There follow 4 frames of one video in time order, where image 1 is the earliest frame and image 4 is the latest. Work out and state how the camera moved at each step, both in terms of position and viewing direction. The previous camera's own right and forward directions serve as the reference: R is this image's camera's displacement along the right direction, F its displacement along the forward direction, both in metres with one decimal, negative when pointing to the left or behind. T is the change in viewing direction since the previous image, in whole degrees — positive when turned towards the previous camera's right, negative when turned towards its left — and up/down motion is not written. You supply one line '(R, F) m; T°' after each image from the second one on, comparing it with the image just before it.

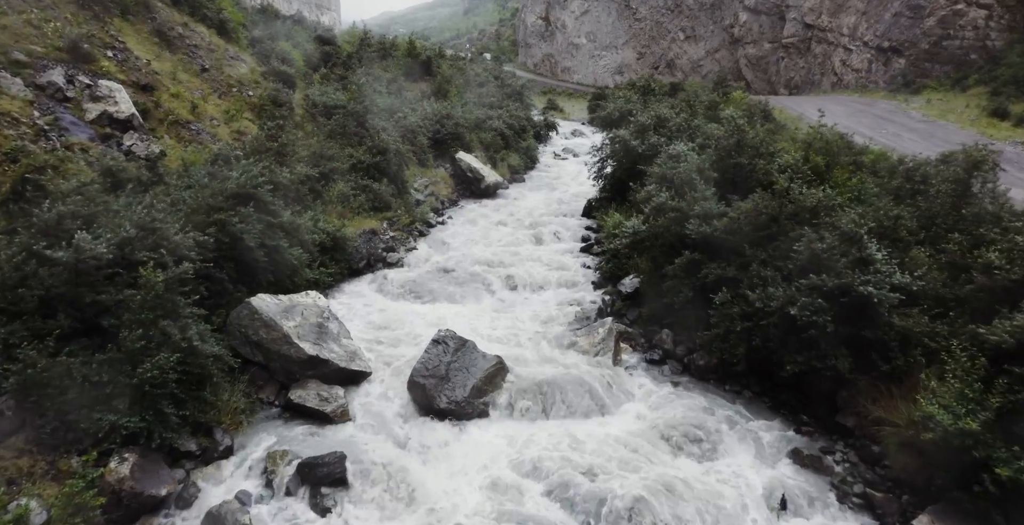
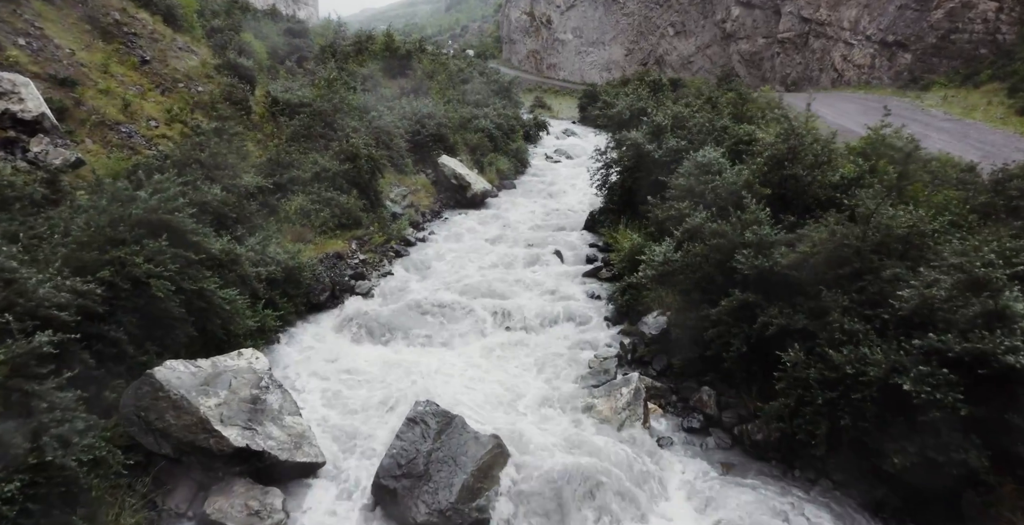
(-0.2, +2.7) m; +2°
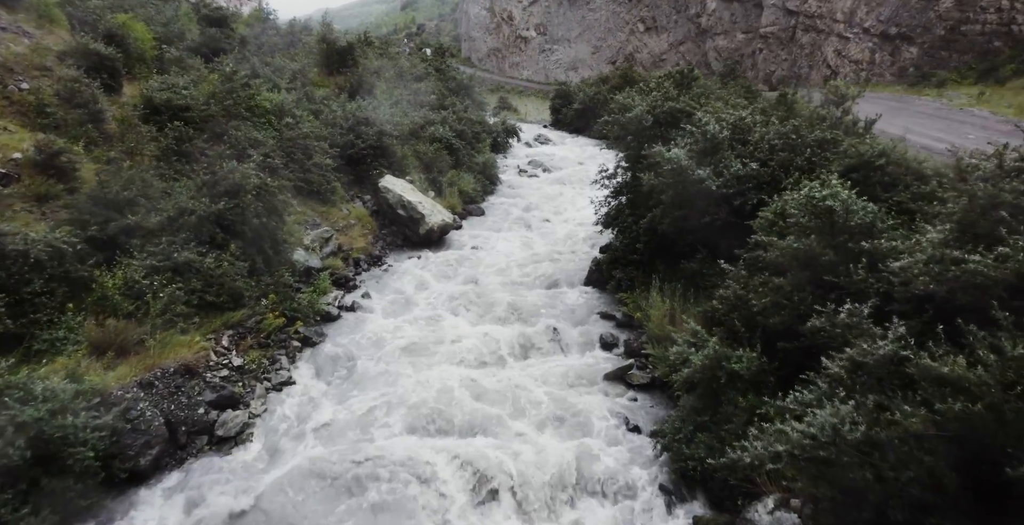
(-0.2, +5.6) m; +4°
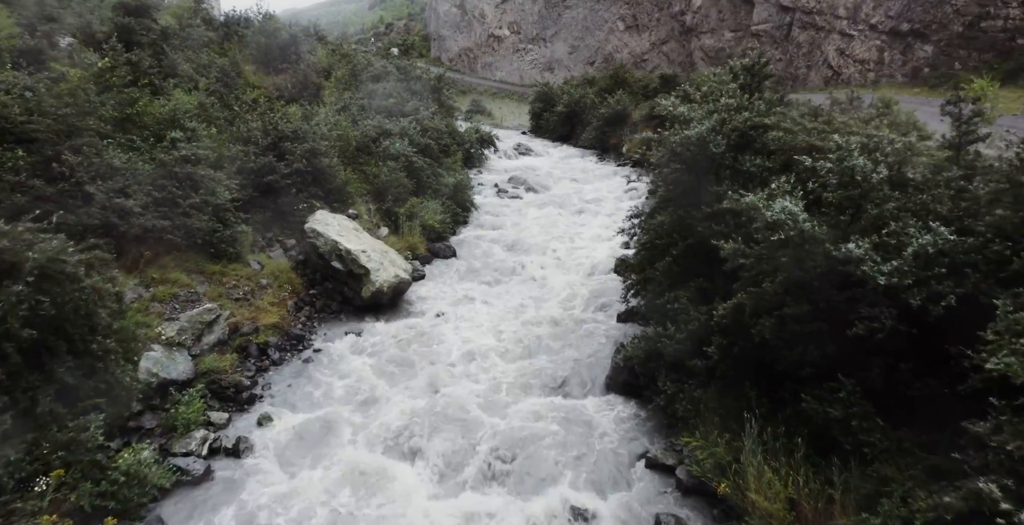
(-0.1, +4.4) m; +3°
